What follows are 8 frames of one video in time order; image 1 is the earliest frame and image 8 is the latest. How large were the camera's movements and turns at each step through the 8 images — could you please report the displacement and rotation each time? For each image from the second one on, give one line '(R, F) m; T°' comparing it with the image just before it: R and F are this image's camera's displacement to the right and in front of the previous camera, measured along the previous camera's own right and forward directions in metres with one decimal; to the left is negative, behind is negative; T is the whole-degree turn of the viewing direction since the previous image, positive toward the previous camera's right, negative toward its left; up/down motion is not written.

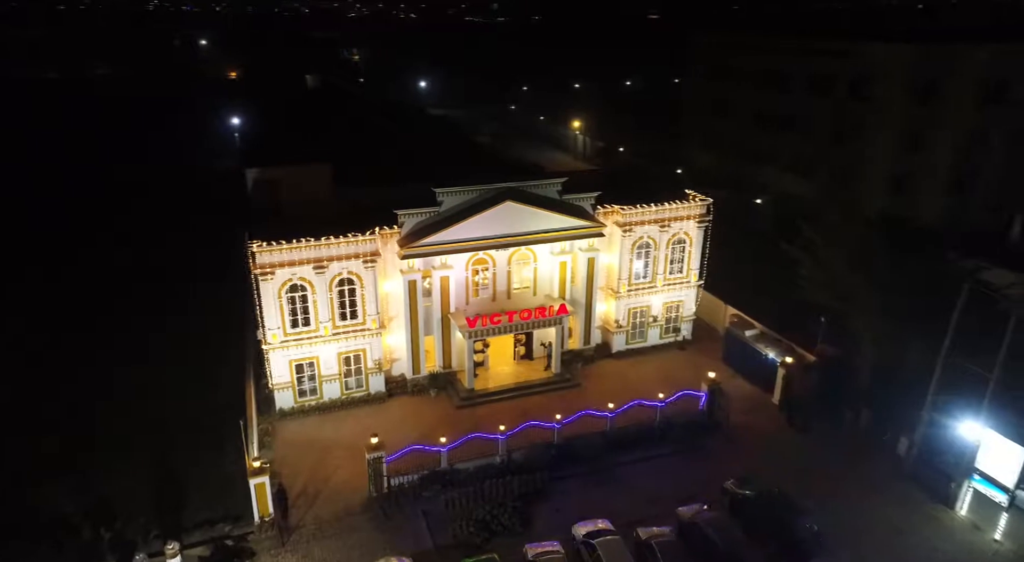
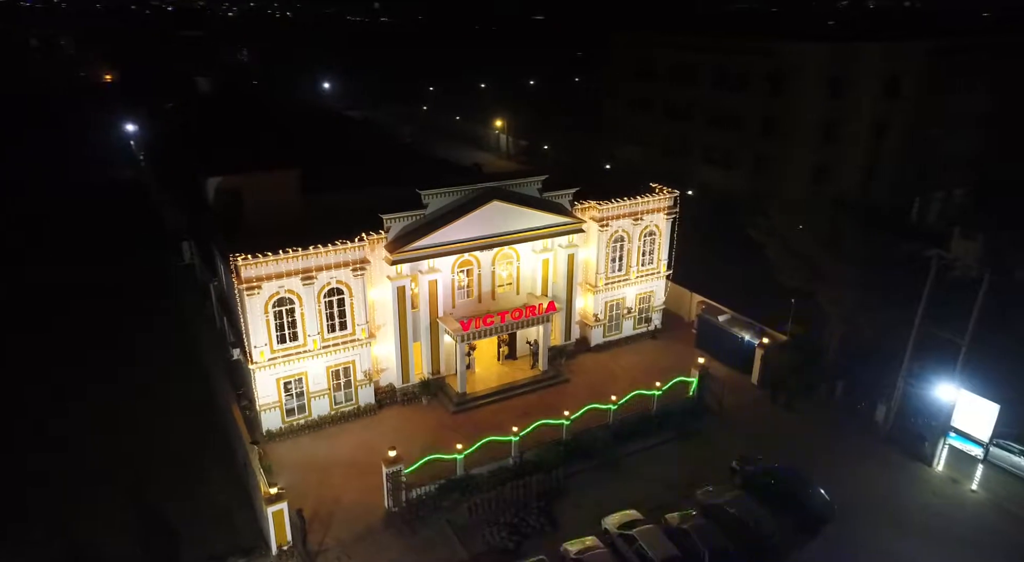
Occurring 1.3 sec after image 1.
(-3.6, +0.5) m; +9°
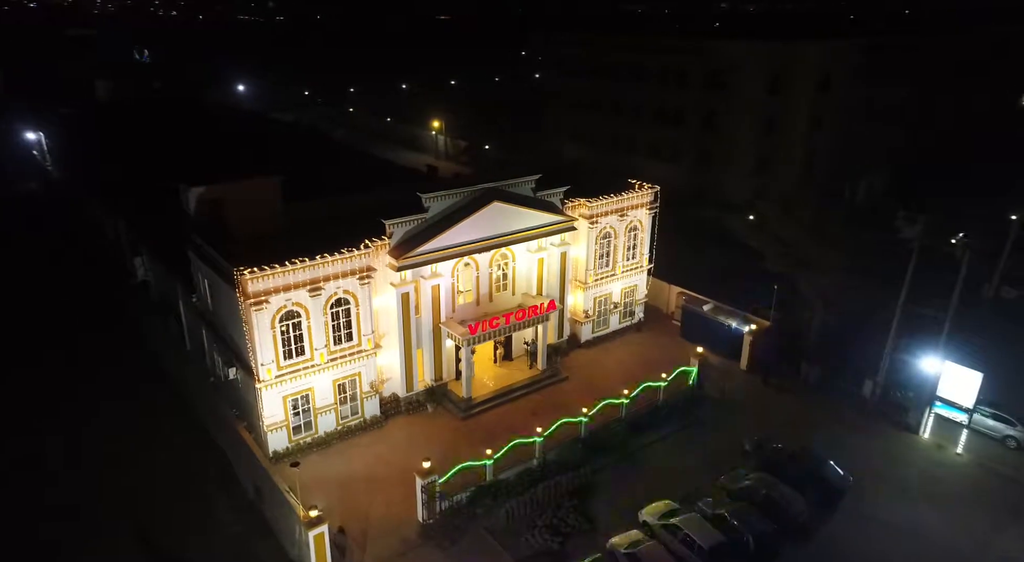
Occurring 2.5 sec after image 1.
(-3.4, +0.4) m; +7°
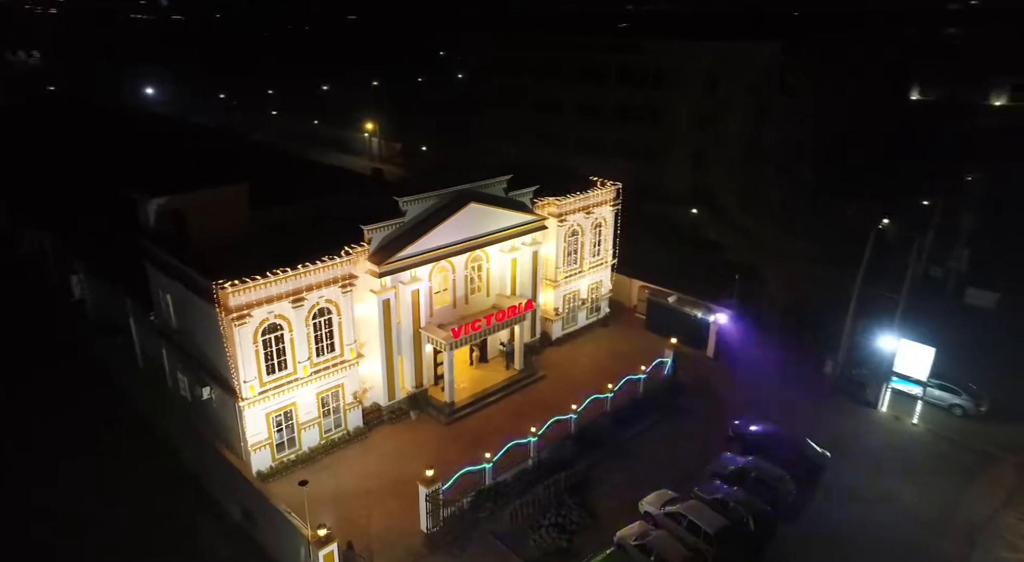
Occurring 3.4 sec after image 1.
(-2.2, +0.2) m; +7°
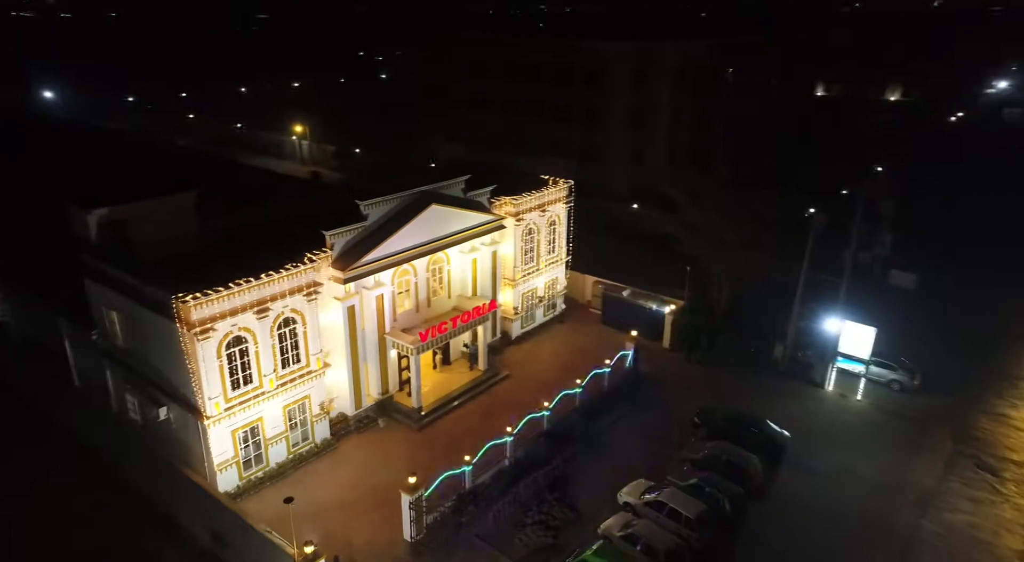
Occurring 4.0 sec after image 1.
(-1.4, +0.1) m; +6°
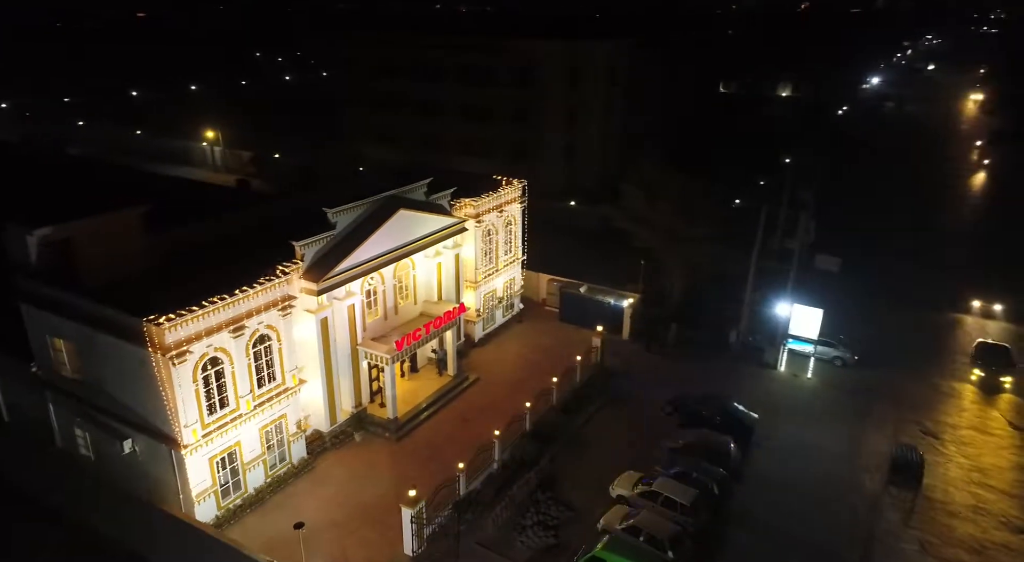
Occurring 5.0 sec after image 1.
(-2.3, +0.3) m; +8°
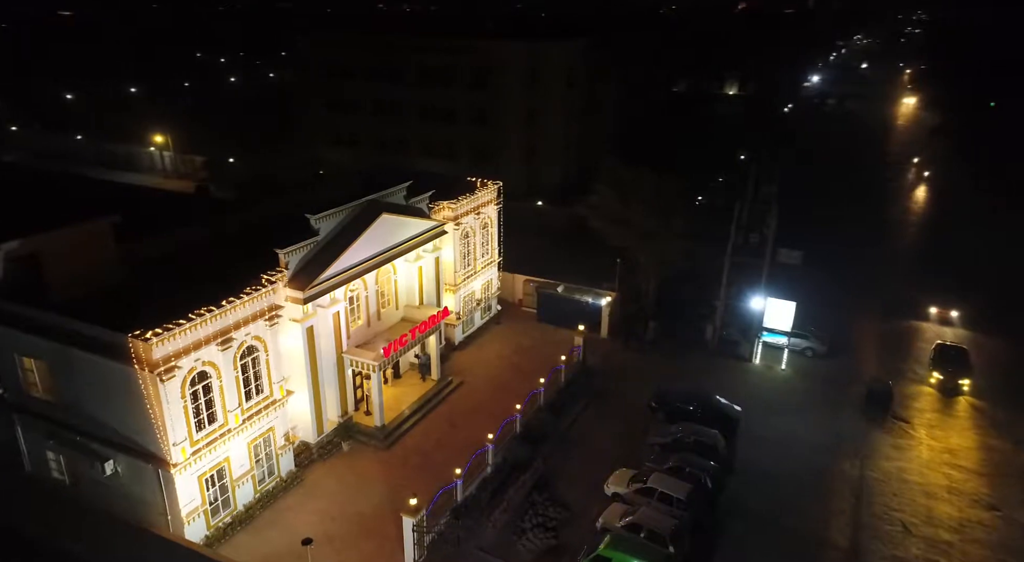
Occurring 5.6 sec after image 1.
(-1.2, +0.1) m; +4°
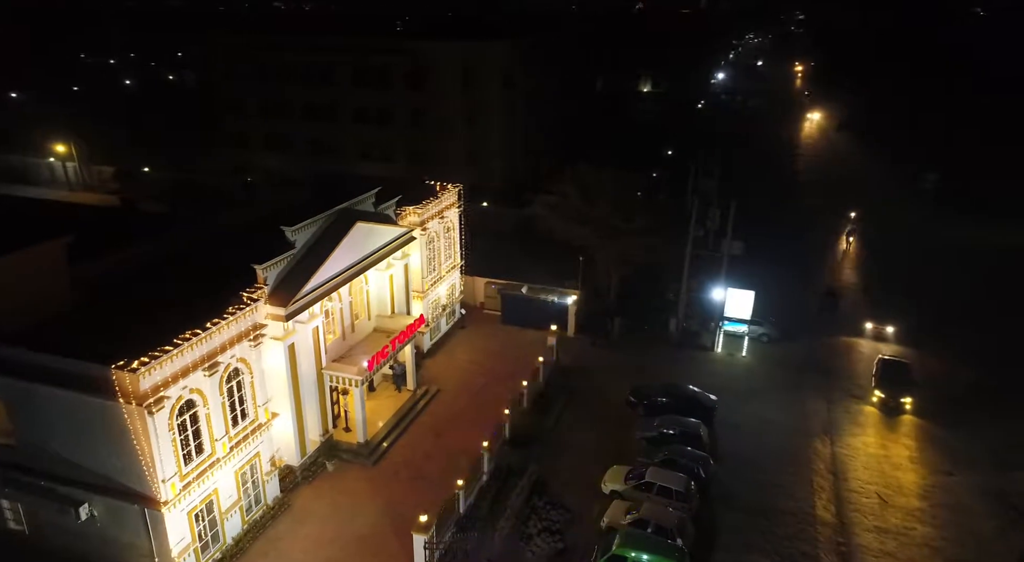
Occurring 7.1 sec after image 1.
(-2.3, +0.4) m; +7°
